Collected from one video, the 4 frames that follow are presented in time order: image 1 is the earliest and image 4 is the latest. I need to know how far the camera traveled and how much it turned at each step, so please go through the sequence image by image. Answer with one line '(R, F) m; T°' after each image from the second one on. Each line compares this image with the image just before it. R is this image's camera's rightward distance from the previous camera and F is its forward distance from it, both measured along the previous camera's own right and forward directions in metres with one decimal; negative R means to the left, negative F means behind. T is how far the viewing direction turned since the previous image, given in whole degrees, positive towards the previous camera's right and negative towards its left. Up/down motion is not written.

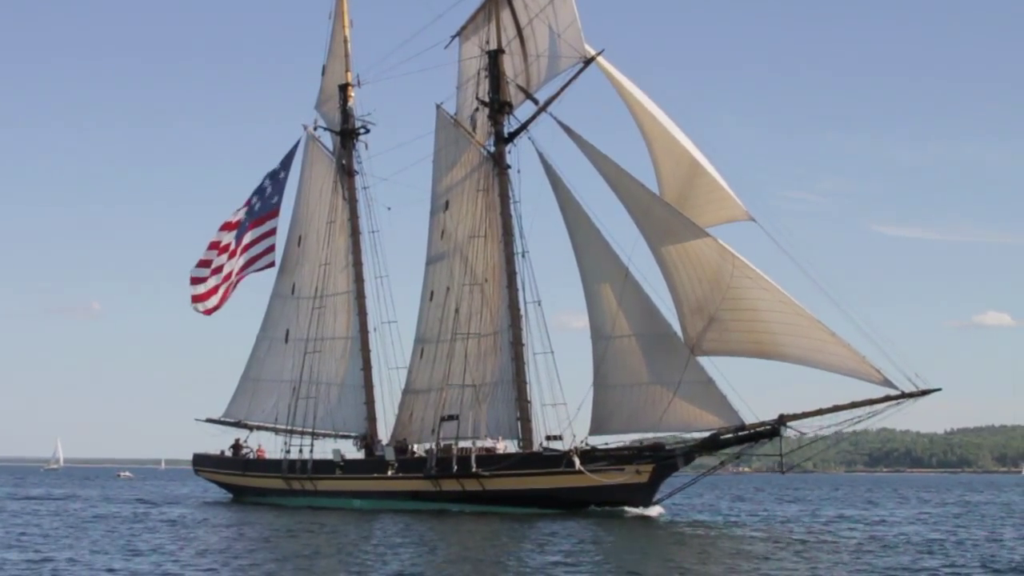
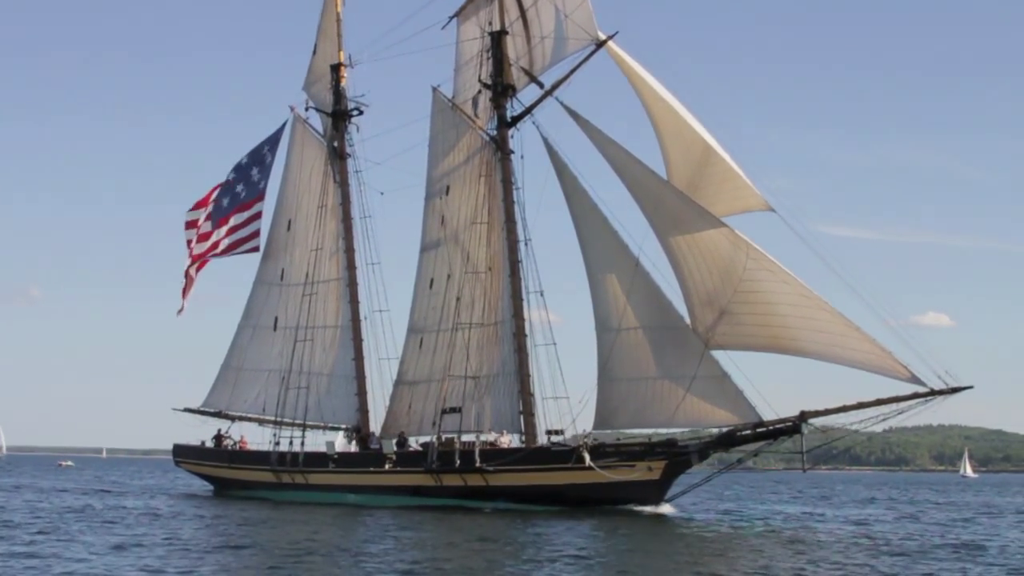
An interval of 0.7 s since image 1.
(-1.0, +1.0) m; +2°
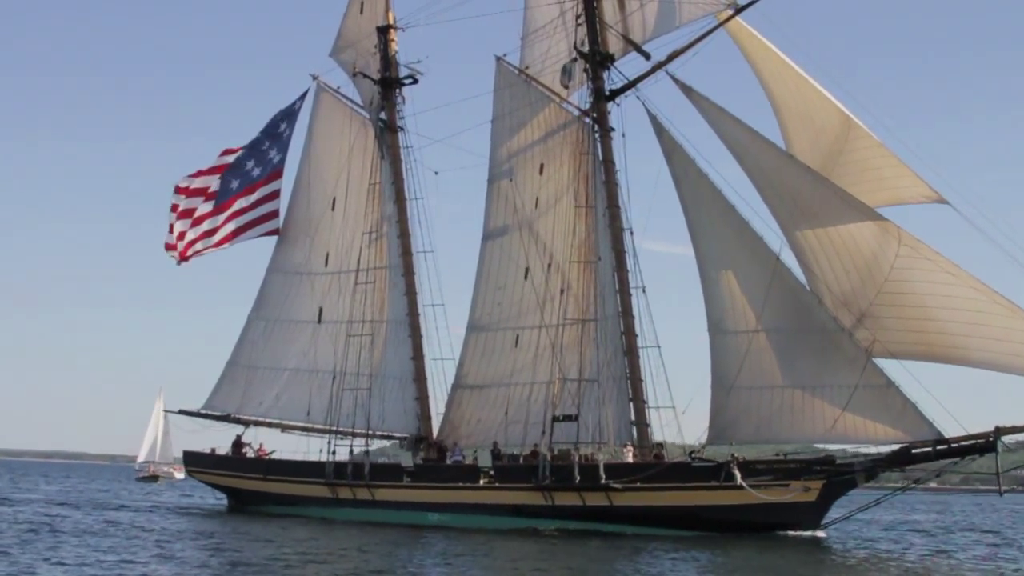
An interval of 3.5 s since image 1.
(-4.3, +3.6) m; +6°
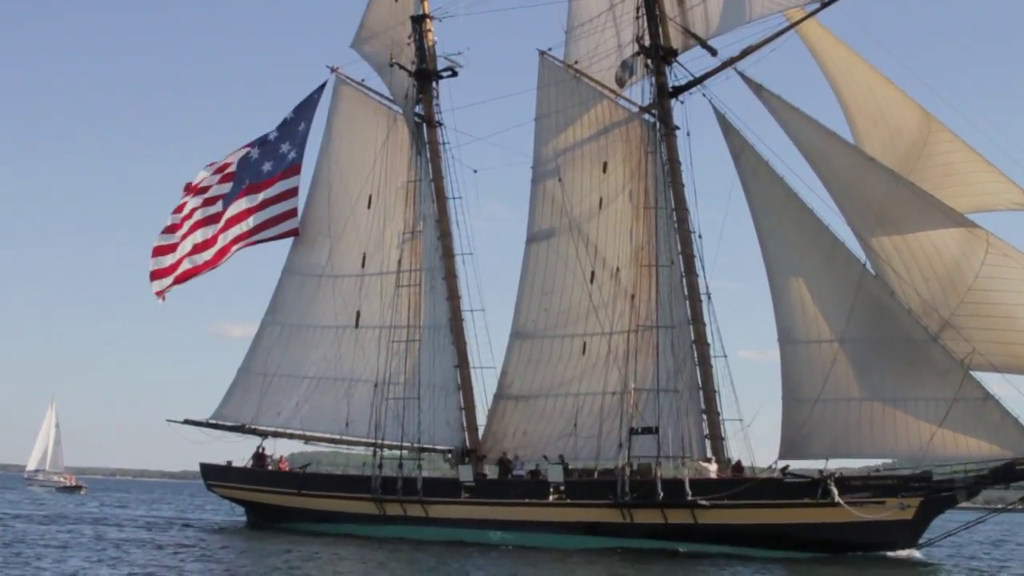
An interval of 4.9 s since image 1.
(-2.4, +1.4) m; +4°
